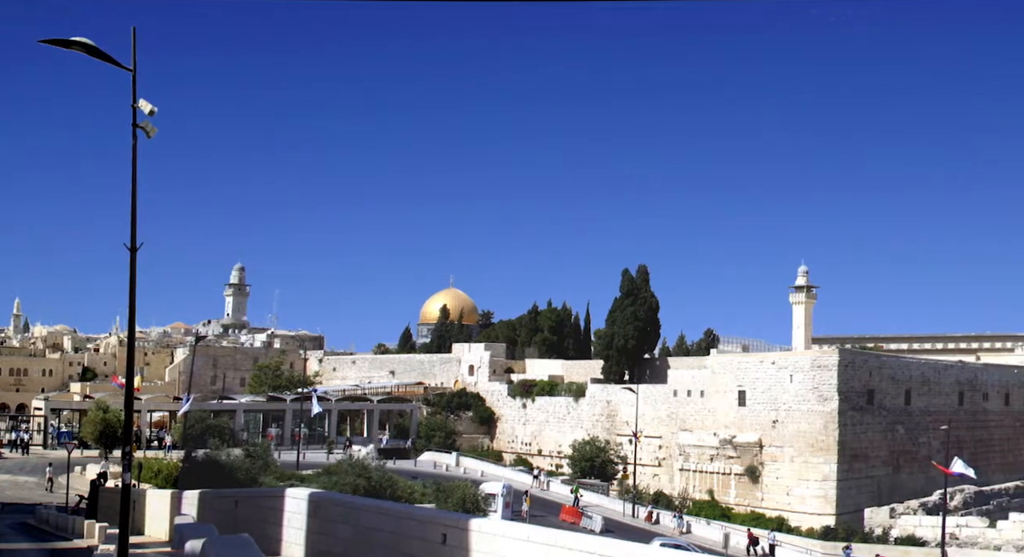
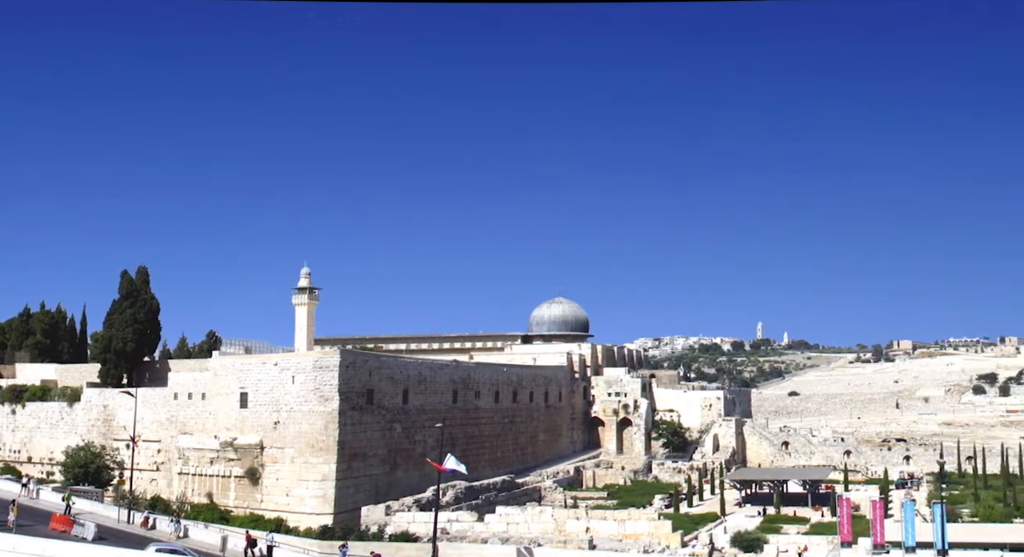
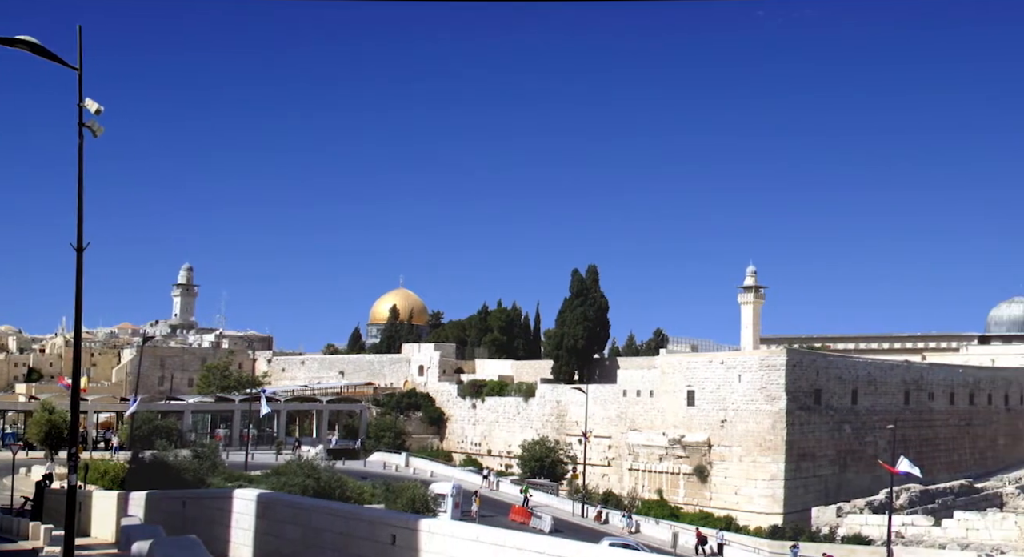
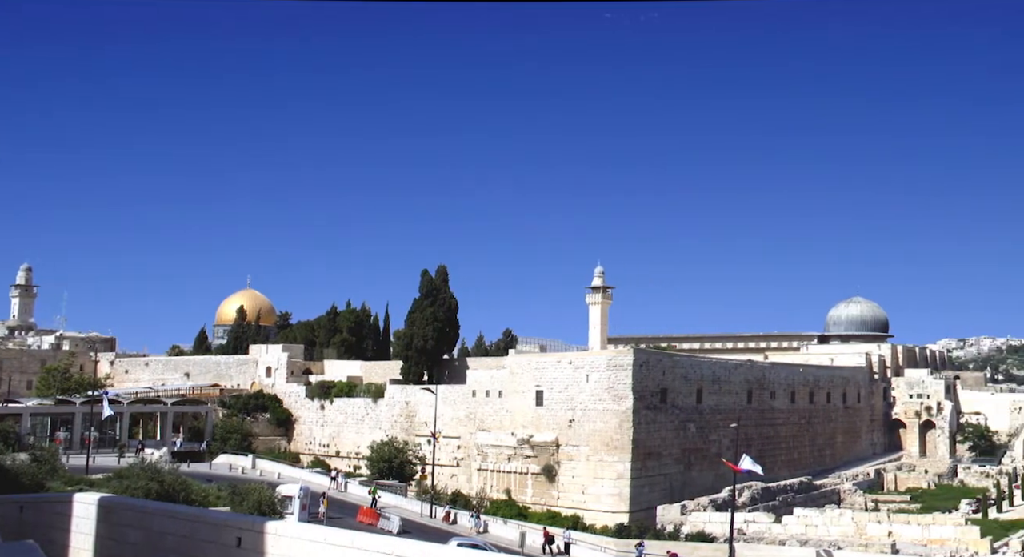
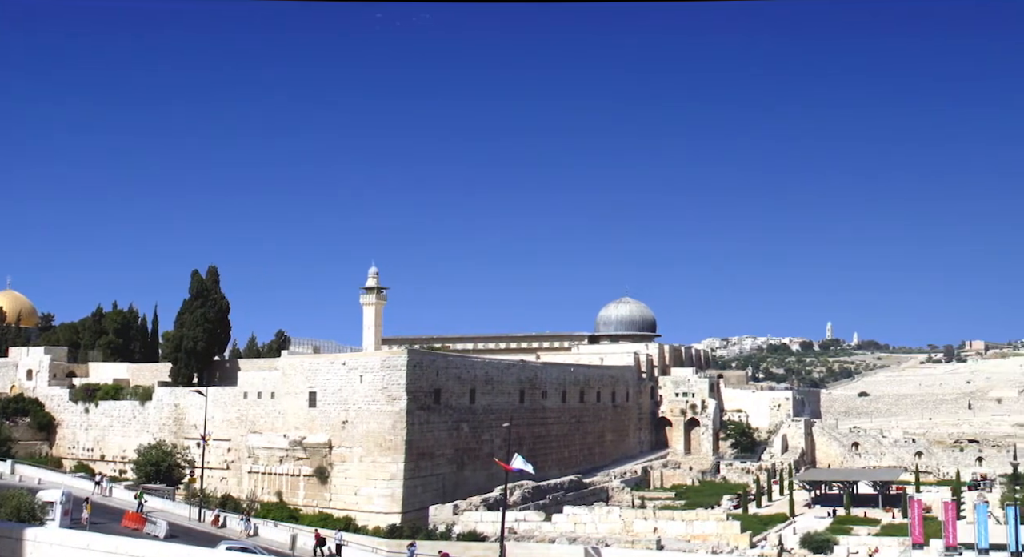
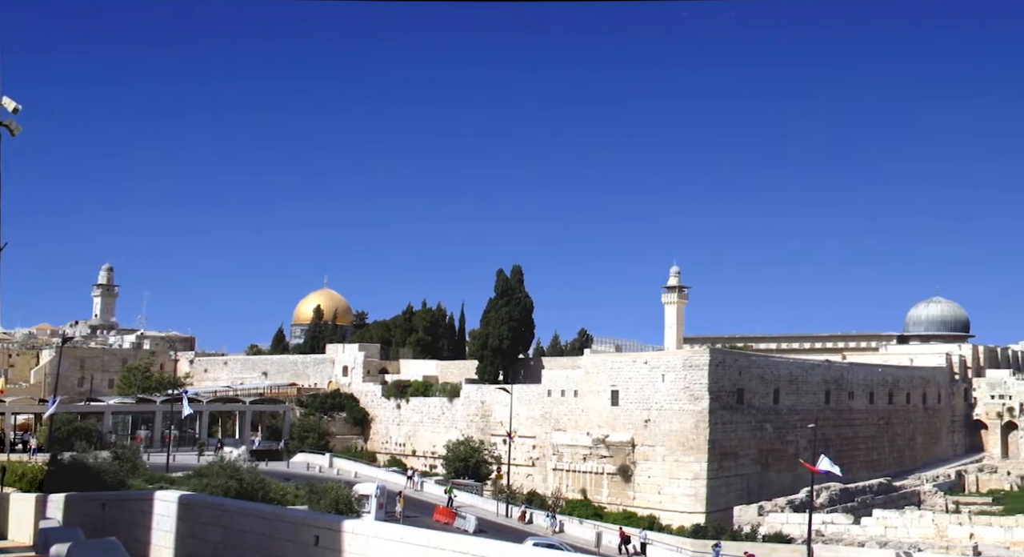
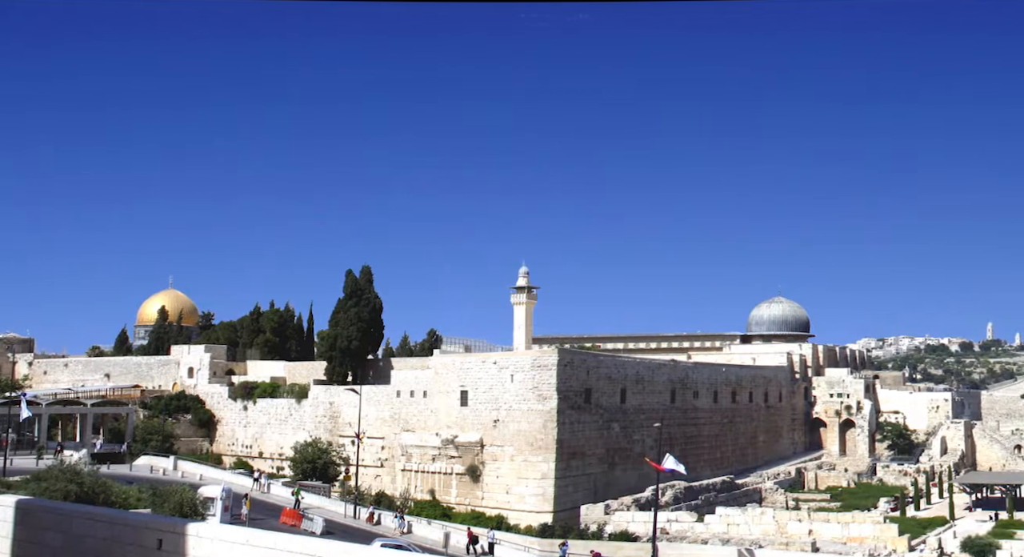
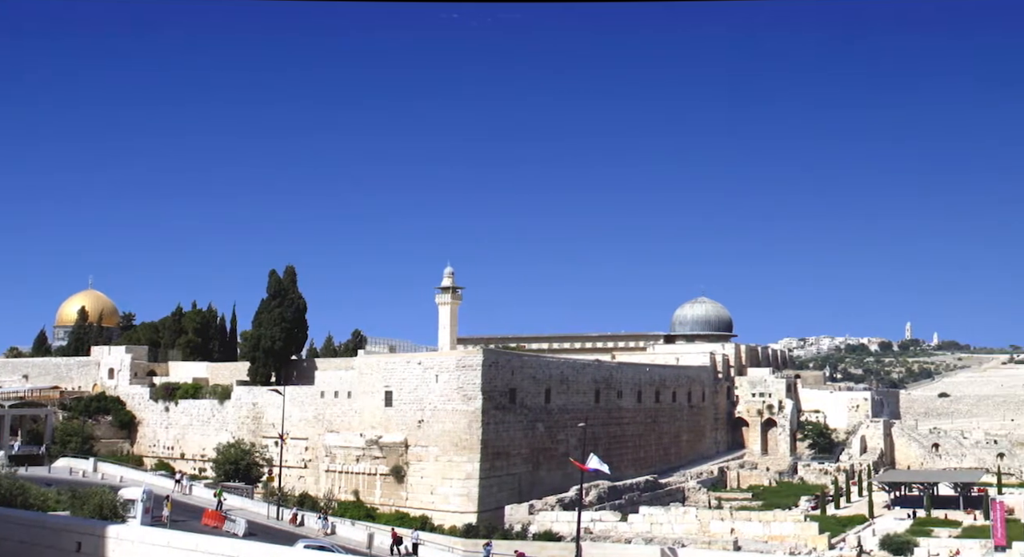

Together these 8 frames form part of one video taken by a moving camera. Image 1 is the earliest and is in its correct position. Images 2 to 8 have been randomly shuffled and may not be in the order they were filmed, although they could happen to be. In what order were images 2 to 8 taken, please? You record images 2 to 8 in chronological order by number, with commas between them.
3, 6, 4, 7, 8, 5, 2
